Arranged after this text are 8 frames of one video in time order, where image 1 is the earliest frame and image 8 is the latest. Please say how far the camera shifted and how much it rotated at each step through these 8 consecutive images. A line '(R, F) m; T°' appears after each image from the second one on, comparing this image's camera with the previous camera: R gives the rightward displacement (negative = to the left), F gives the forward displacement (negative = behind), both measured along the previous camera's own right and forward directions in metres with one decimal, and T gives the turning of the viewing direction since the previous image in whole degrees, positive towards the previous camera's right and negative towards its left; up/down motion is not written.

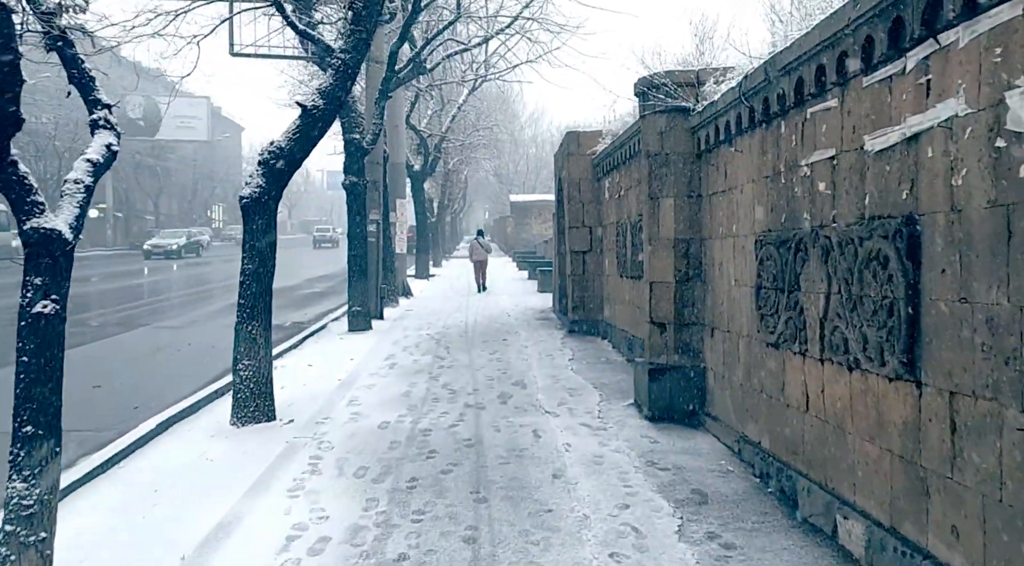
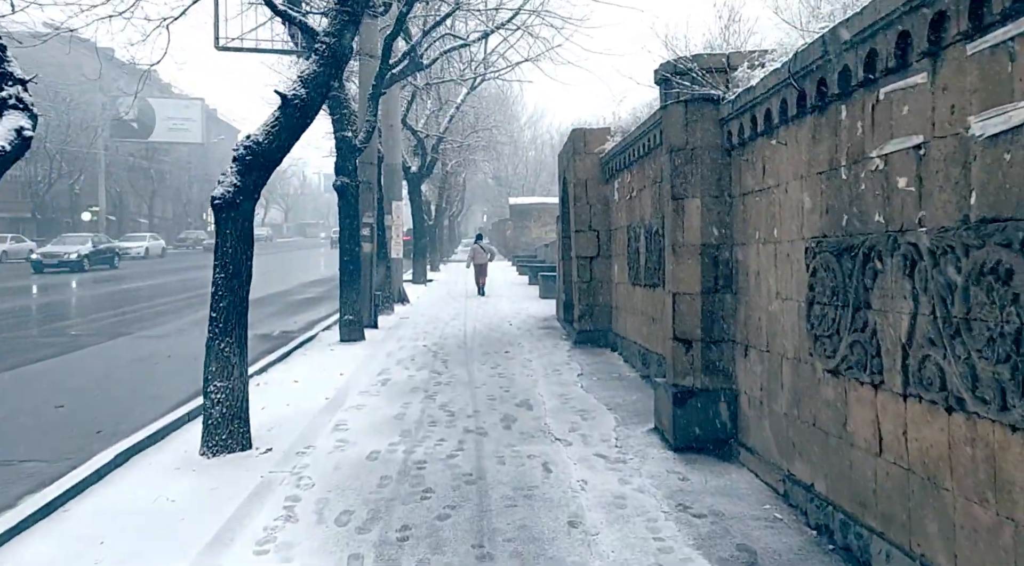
(-0.1, +0.8) m; 0°
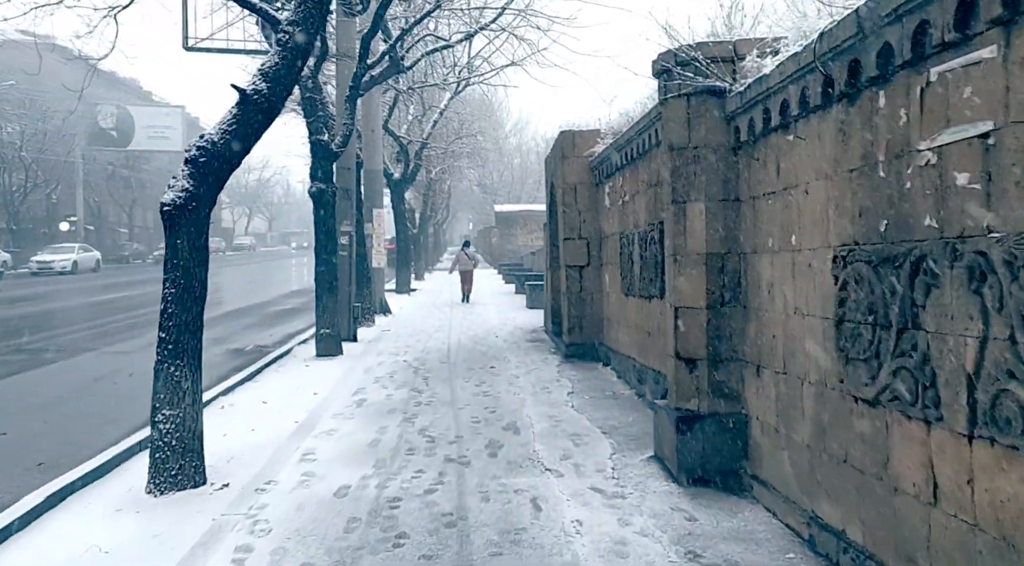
(0.0, +0.7) m; +1°
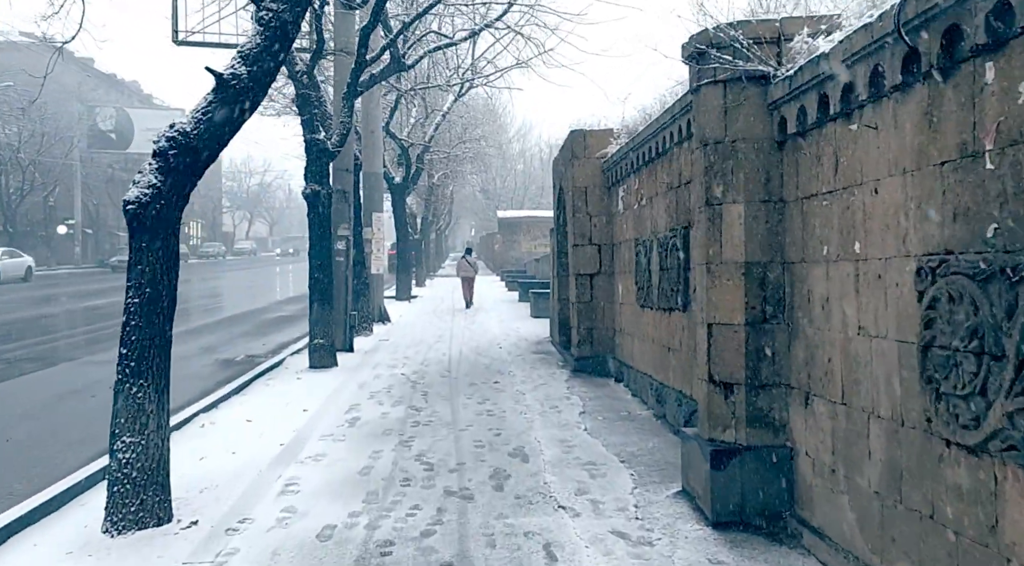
(-0.1, +0.7) m; 0°
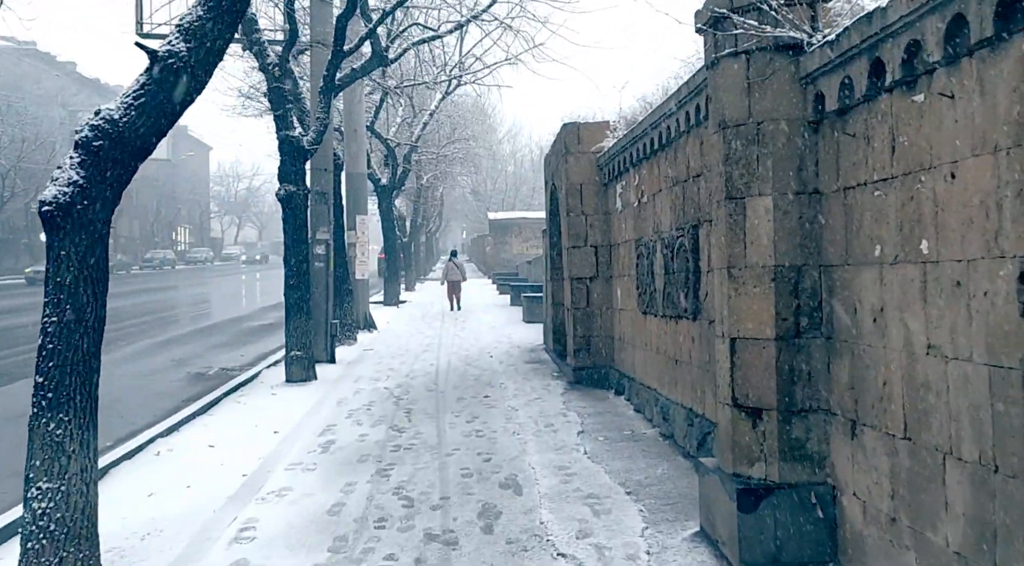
(0.0, +0.8) m; +1°
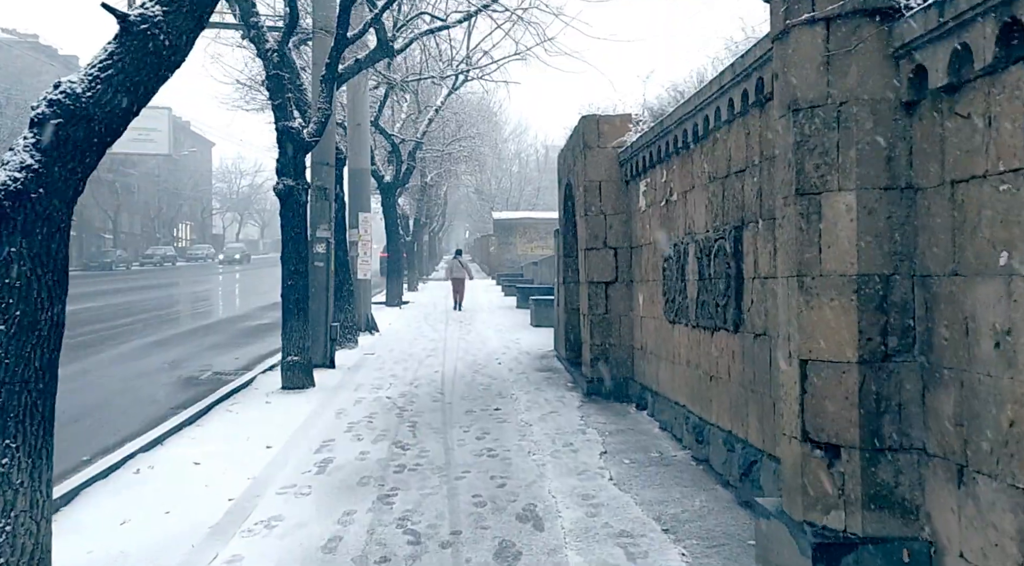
(-0.1, +0.7) m; 0°
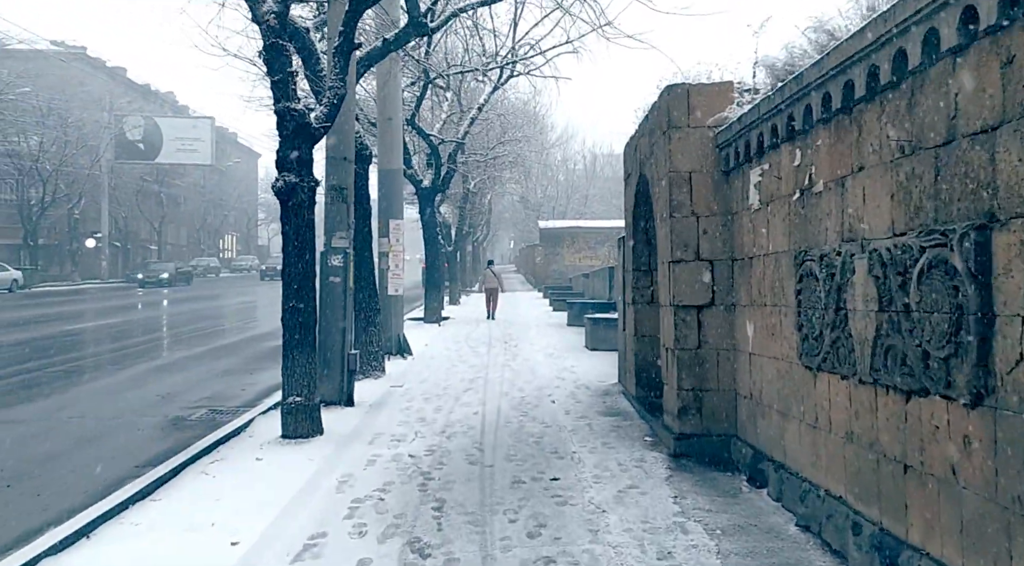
(-0.1, +2.3) m; -3°
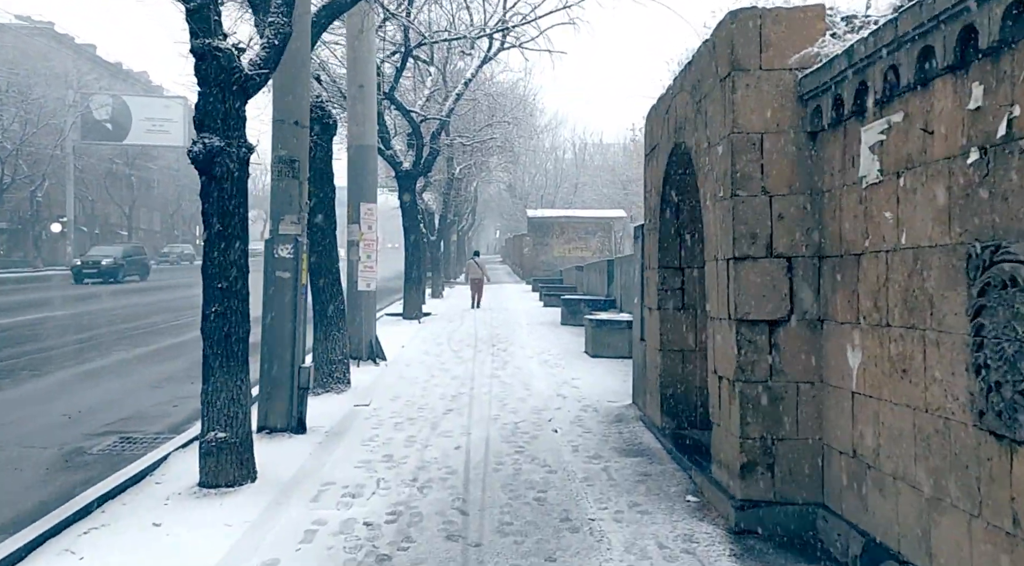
(-0.1, +2.1) m; +1°
